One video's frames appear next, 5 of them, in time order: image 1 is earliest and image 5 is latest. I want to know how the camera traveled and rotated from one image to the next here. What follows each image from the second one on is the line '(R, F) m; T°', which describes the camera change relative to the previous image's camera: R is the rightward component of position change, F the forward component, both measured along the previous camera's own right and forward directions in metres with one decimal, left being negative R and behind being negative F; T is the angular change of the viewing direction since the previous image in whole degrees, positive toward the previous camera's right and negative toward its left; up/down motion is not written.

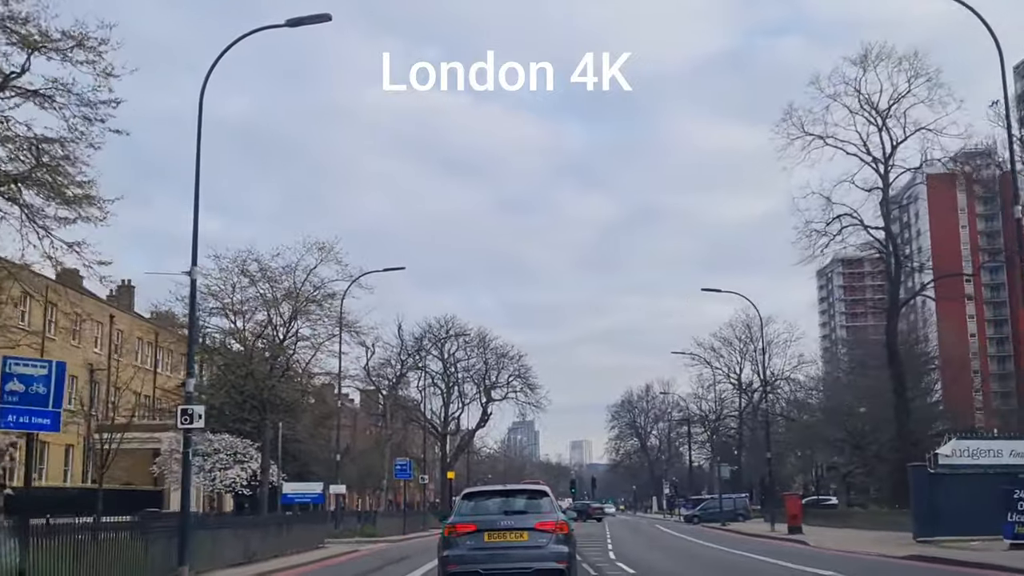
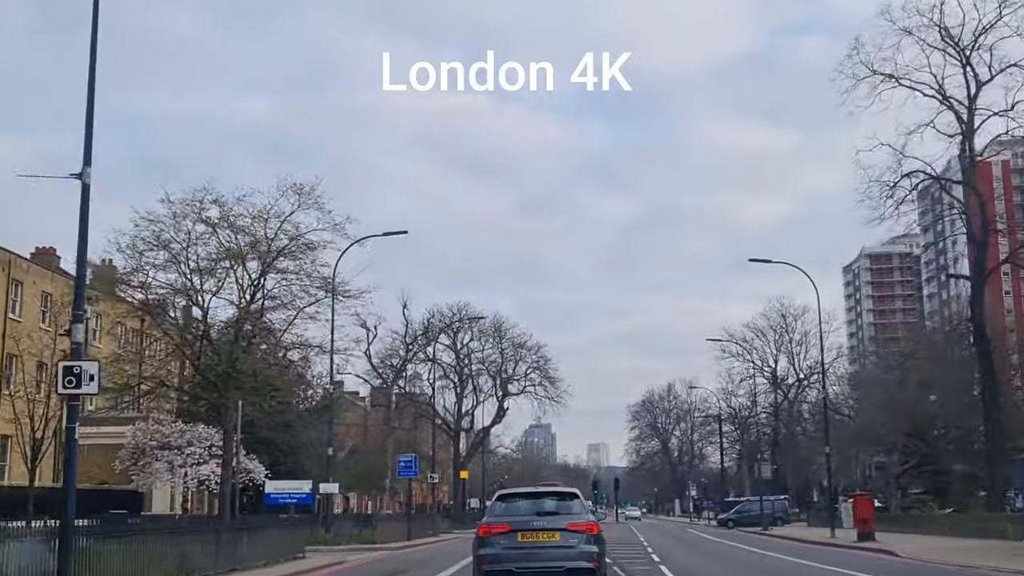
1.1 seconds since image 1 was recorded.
(-0.1, +5.6) m; -1°
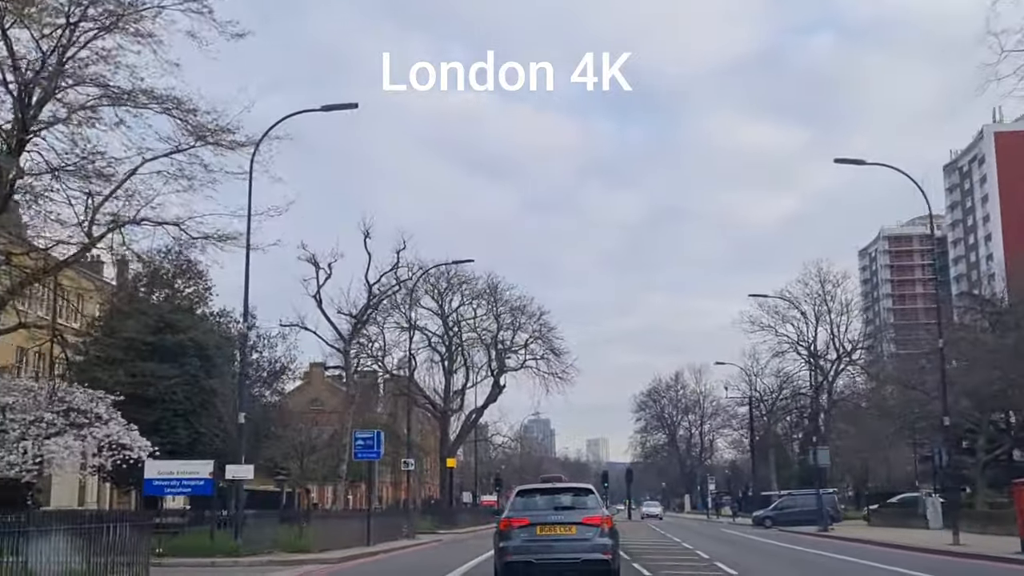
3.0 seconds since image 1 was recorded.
(0.0, +10.5) m; 0°
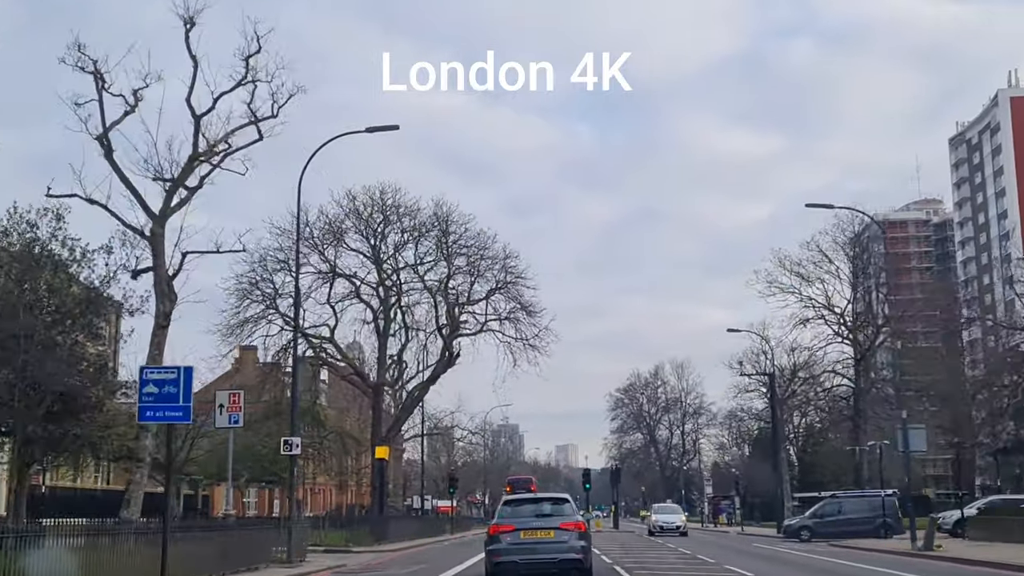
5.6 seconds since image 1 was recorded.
(+0.5, +14.2) m; +1°
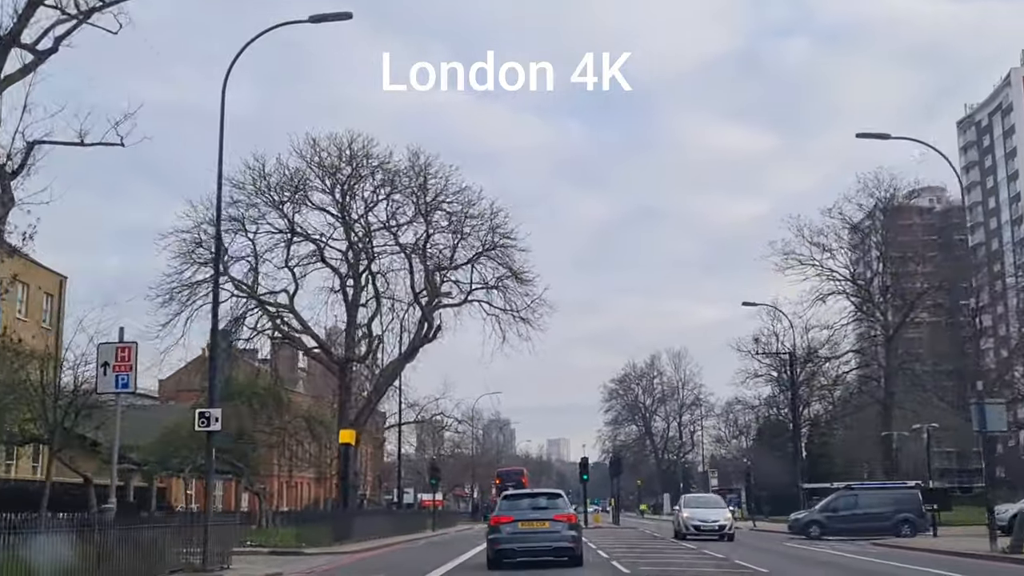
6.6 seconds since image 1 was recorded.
(+0.1, +5.6) m; 0°
